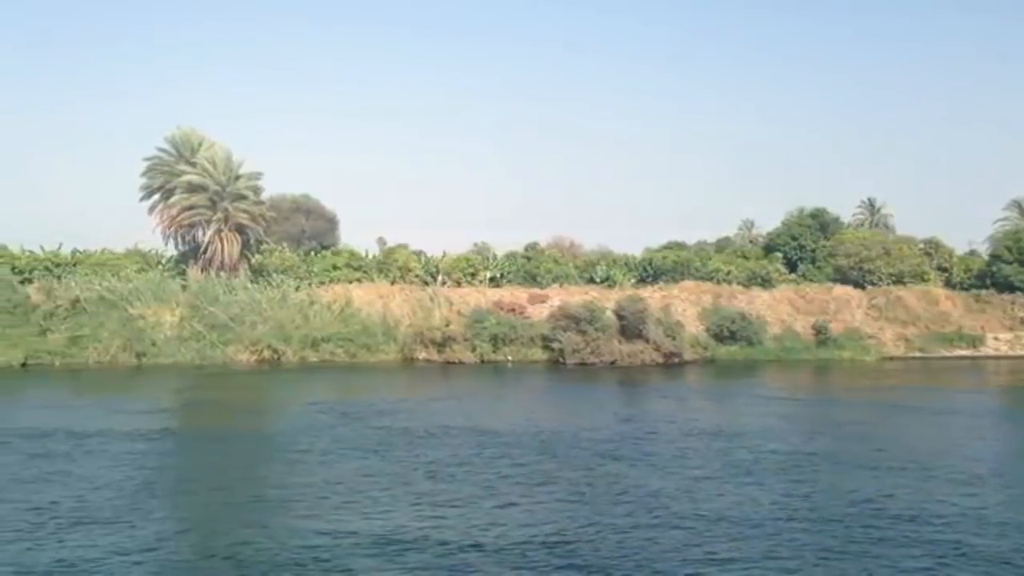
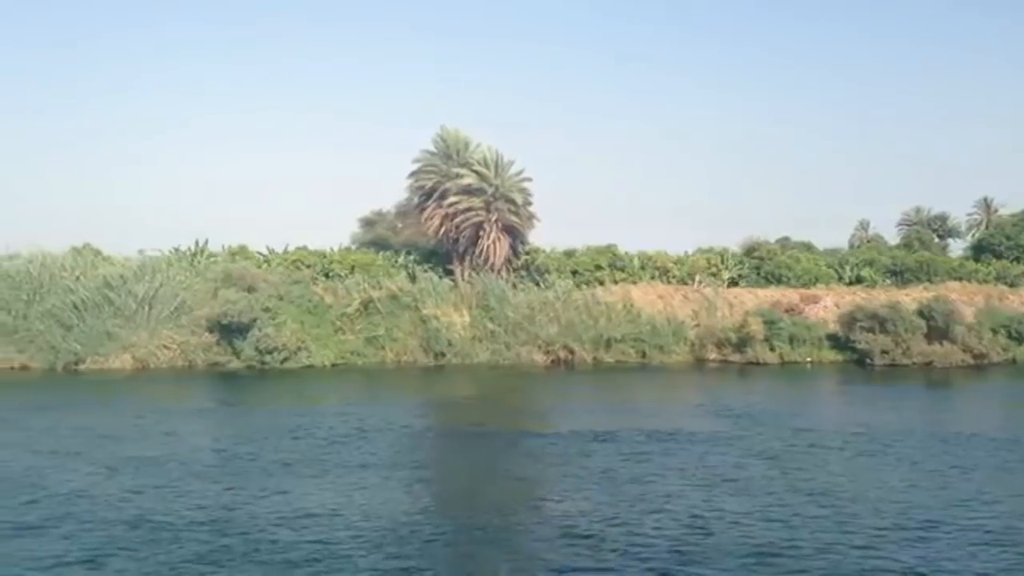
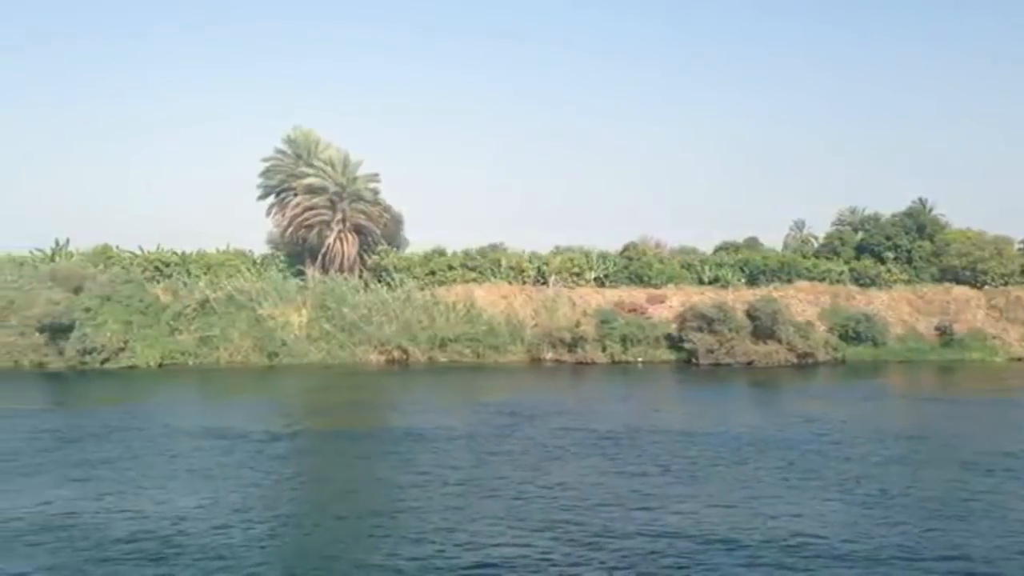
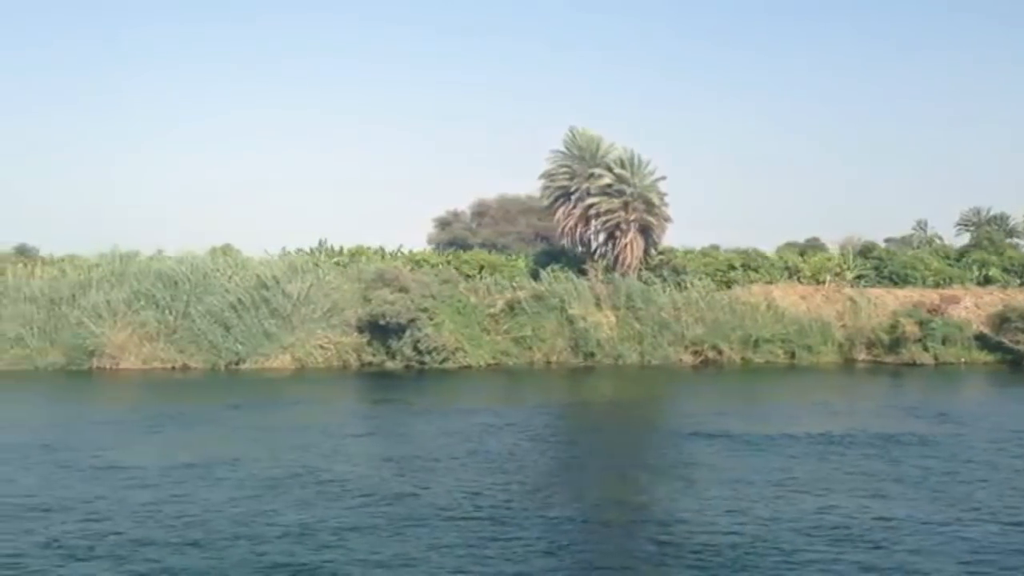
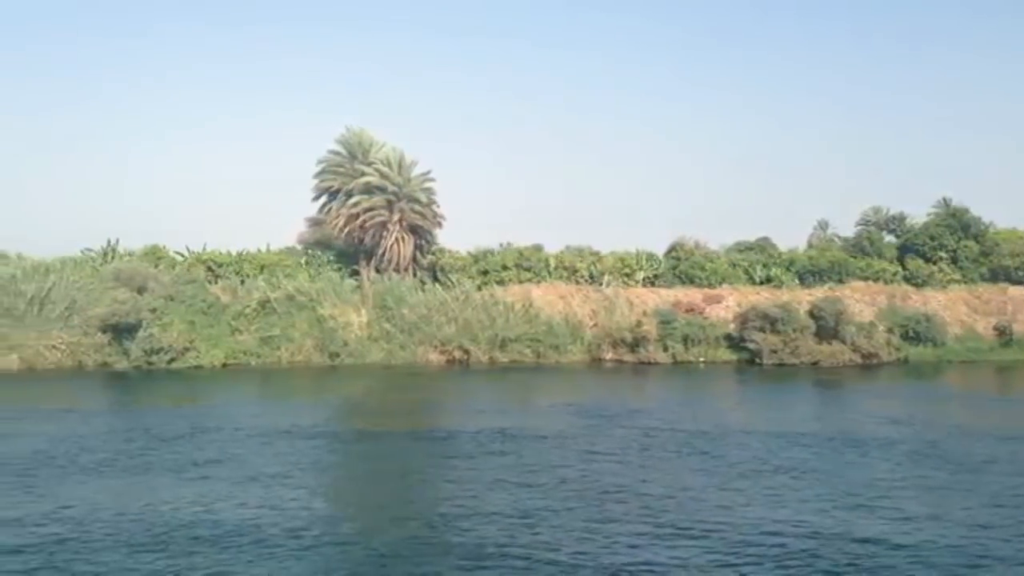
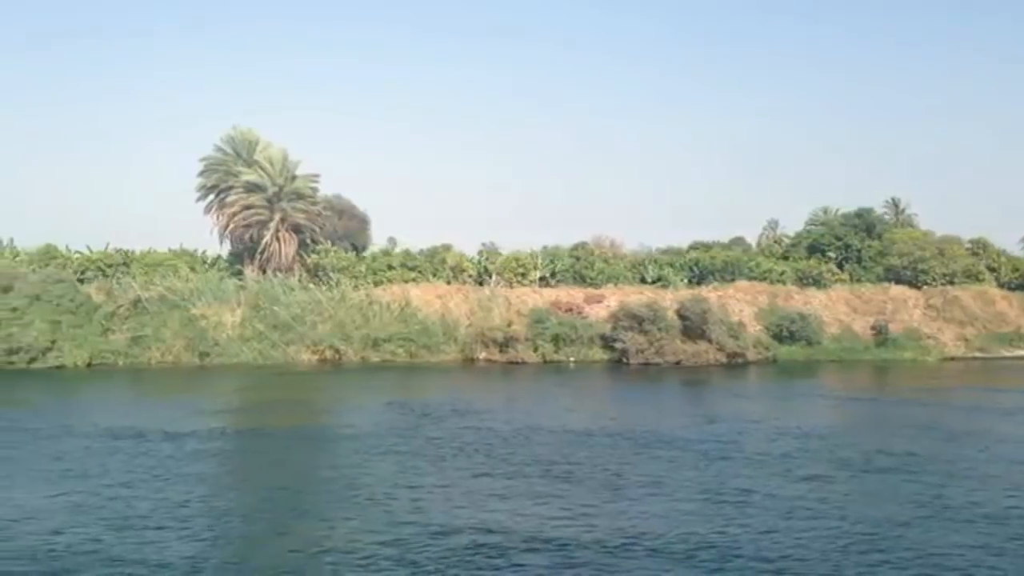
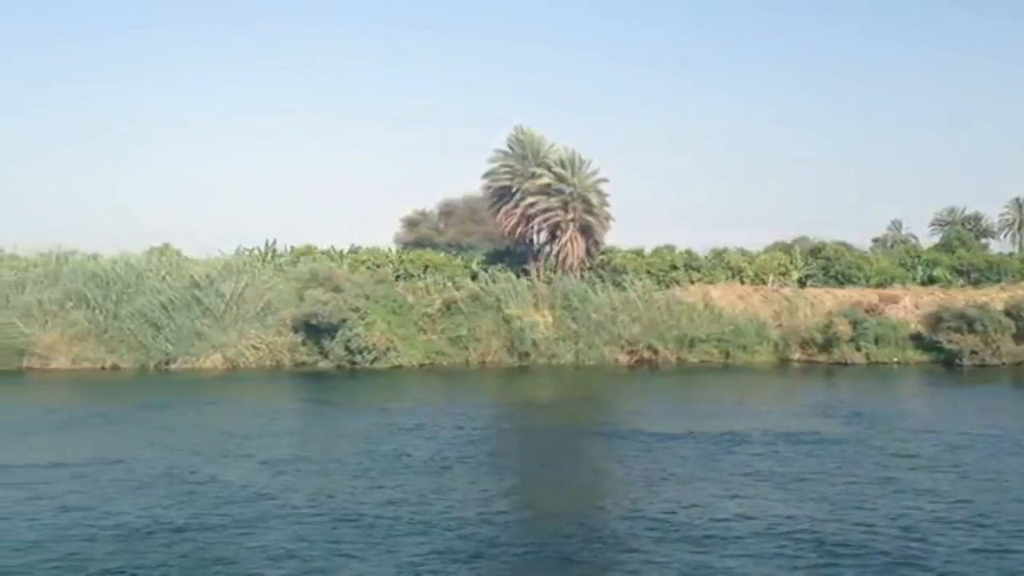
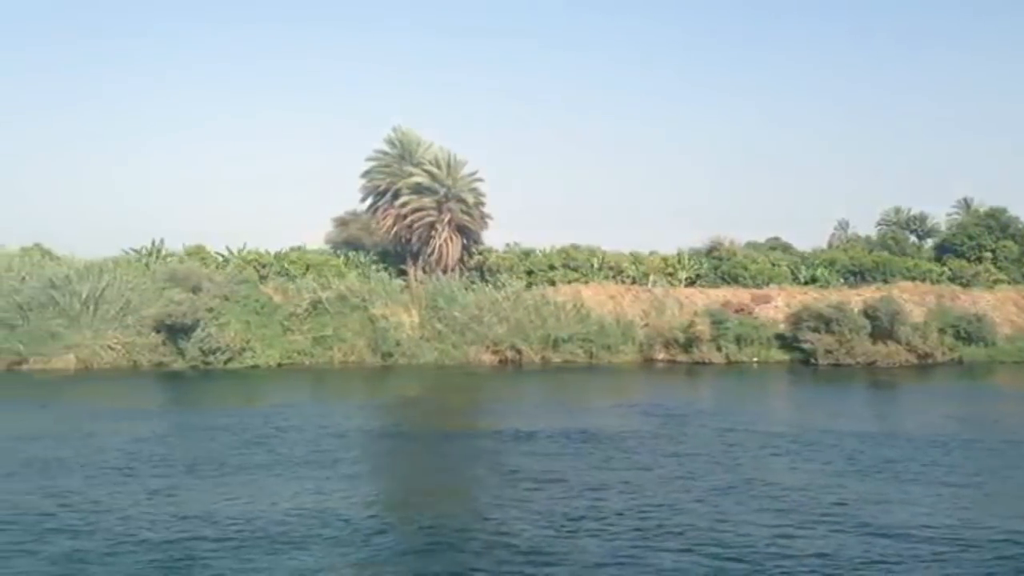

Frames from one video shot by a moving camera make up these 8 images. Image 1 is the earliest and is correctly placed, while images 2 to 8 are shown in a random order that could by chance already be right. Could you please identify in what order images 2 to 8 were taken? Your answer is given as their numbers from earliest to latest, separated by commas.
6, 3, 5, 8, 2, 7, 4
